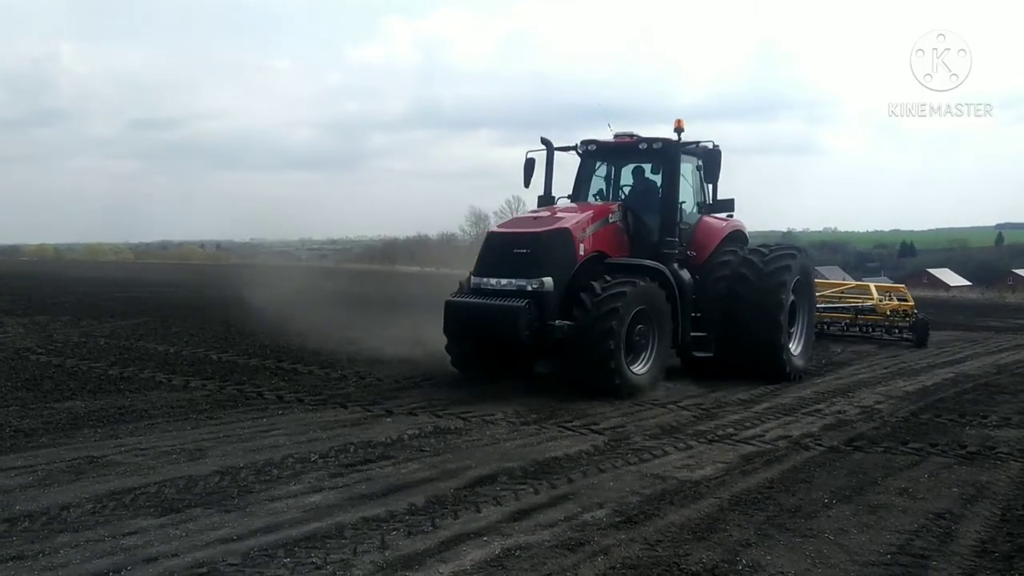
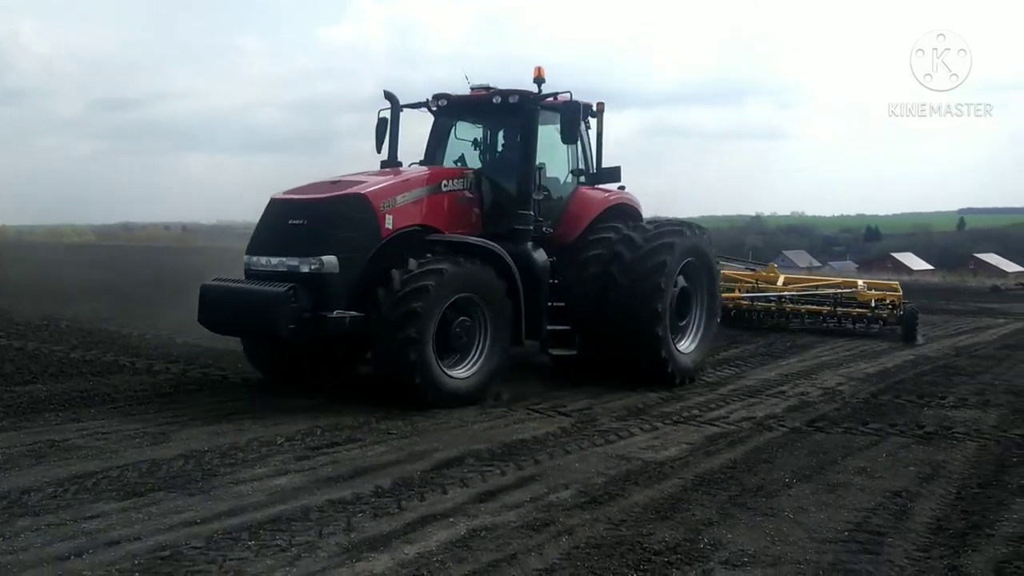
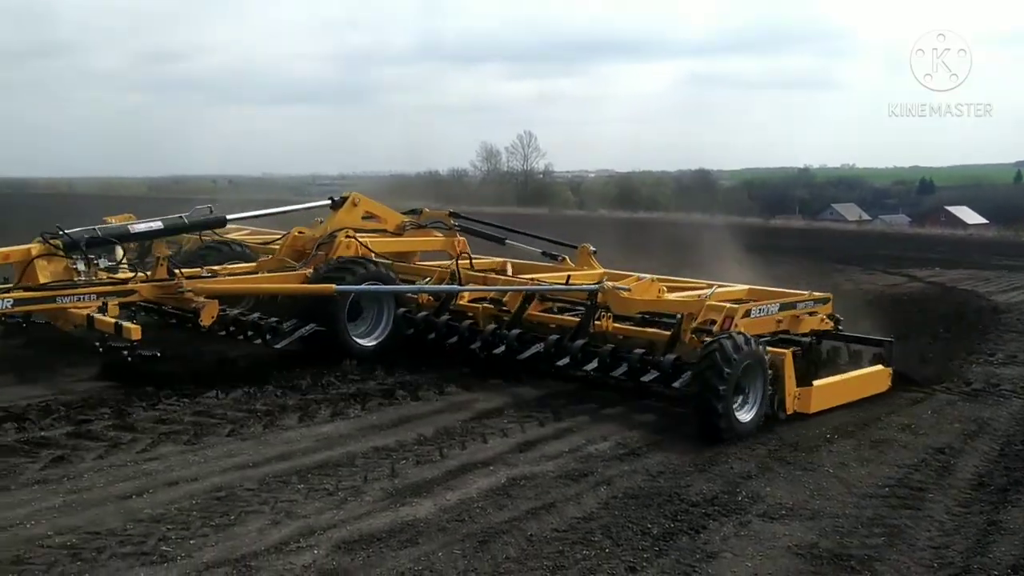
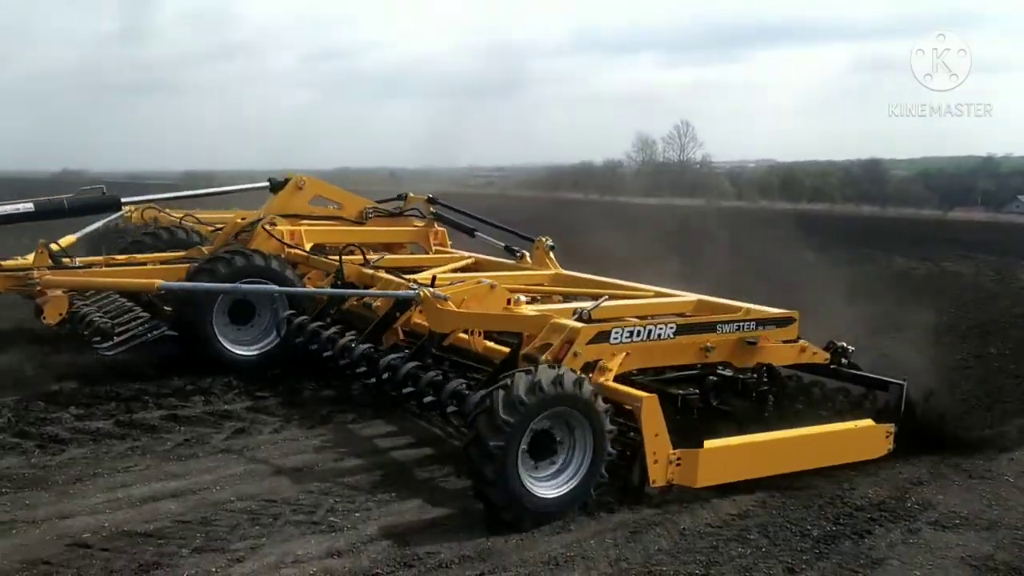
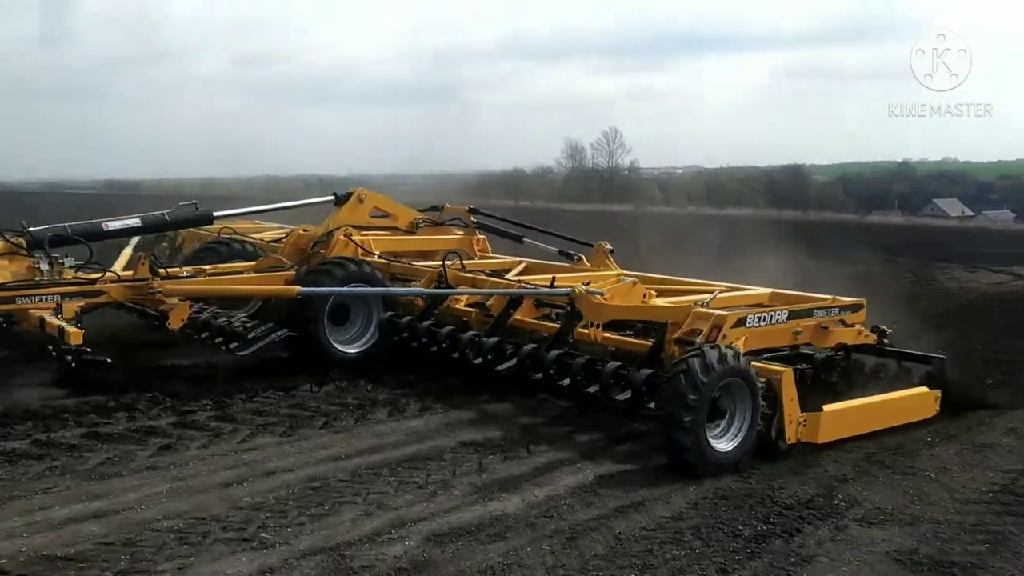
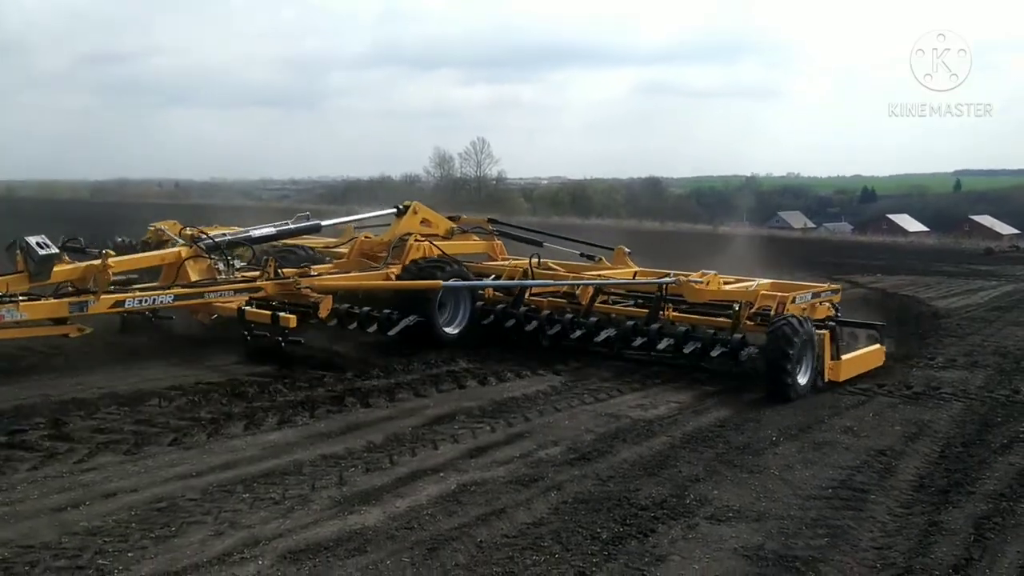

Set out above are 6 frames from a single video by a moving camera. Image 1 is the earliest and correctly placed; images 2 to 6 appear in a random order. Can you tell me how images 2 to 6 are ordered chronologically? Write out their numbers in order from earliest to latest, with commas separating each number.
2, 6, 3, 5, 4
